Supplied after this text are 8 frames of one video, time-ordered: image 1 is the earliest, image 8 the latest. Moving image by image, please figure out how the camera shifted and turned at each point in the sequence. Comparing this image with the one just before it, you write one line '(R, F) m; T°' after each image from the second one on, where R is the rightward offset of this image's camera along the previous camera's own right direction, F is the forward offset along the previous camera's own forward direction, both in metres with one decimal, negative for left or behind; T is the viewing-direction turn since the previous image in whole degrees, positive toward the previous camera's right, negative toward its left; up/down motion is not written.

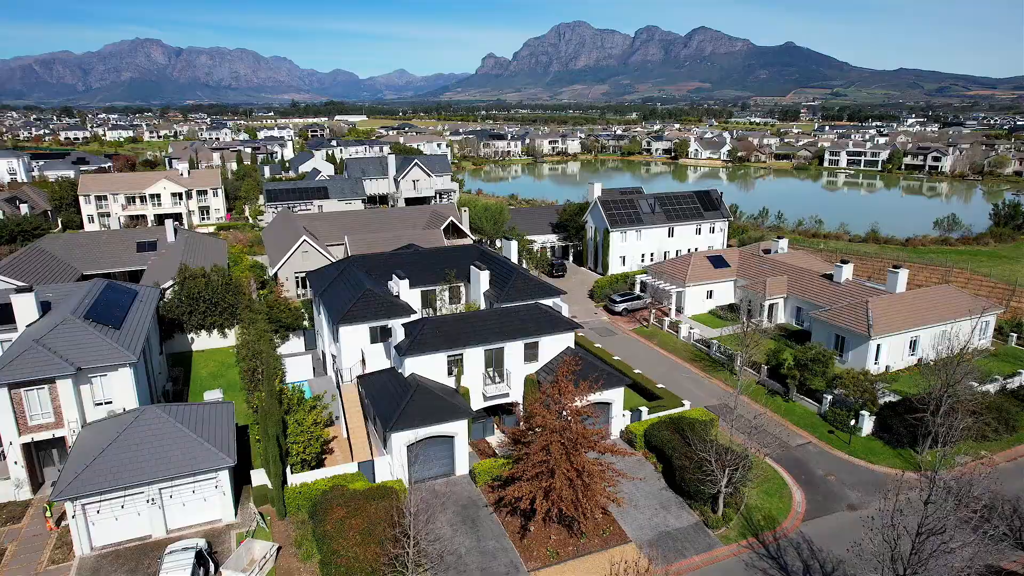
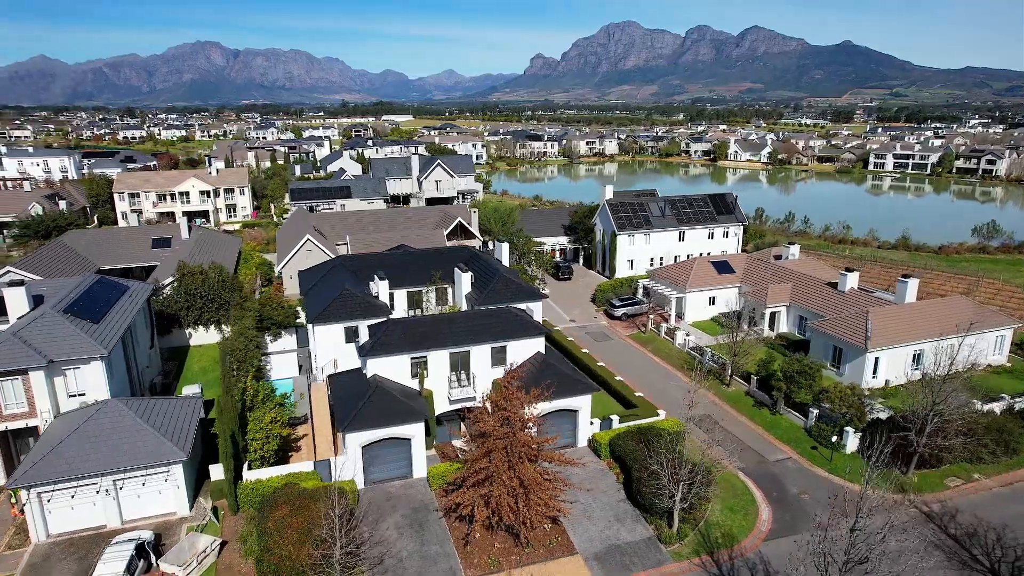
(+3.0, +0.4) m; -4°
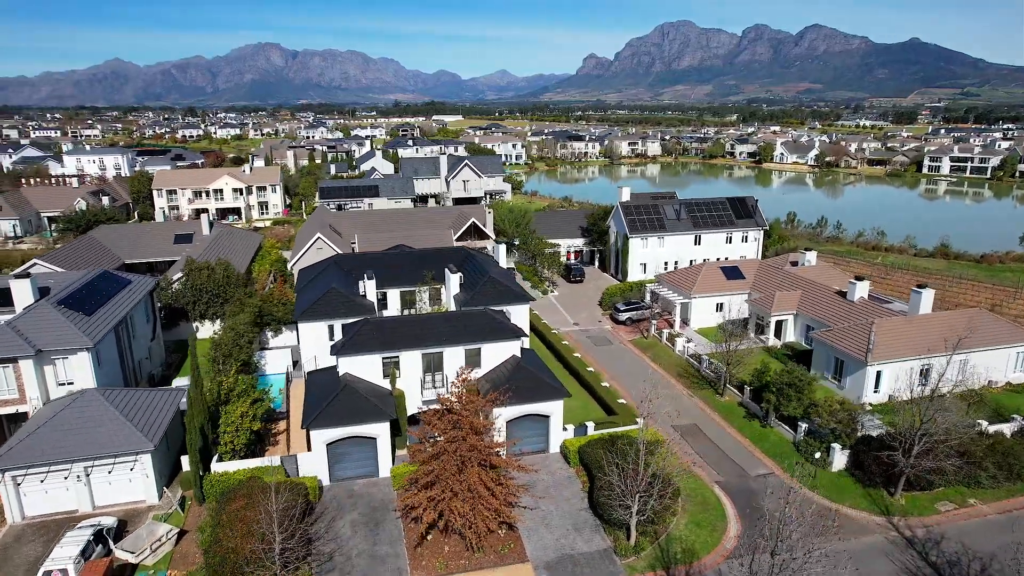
(+2.8, +0.3) m; -4°
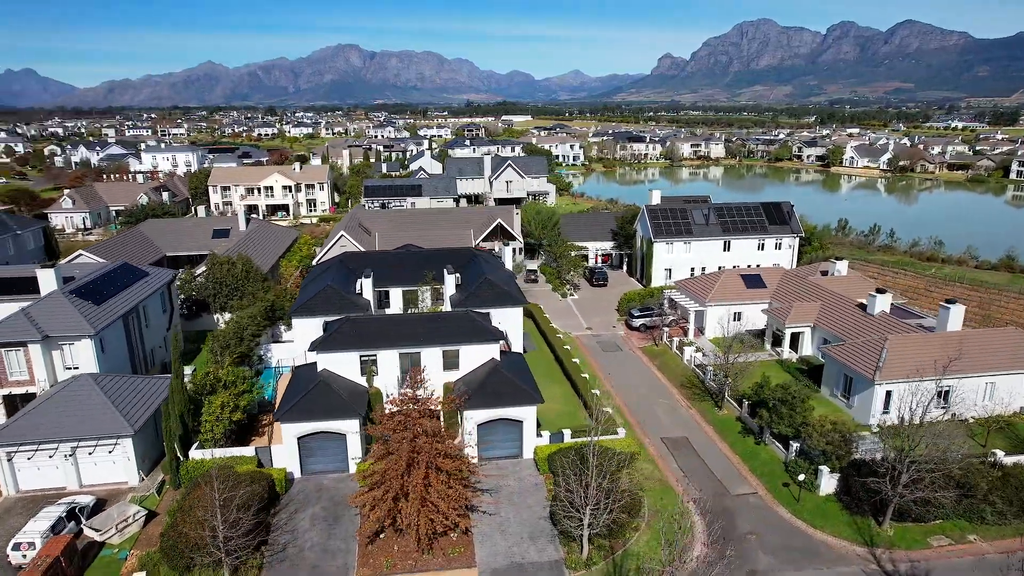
(+3.4, +0.4) m; -6°
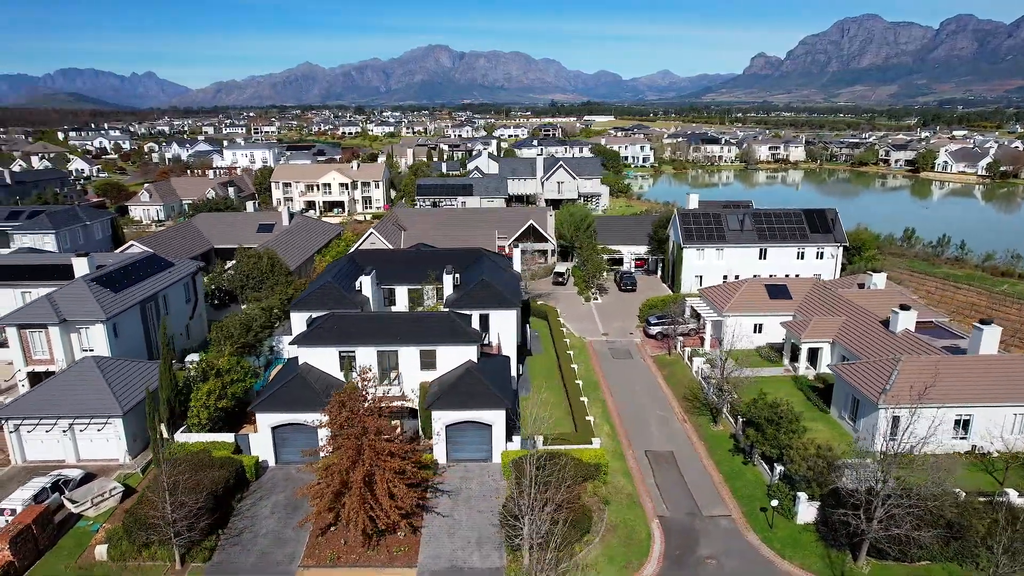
(+3.9, +0.4) m; -7°
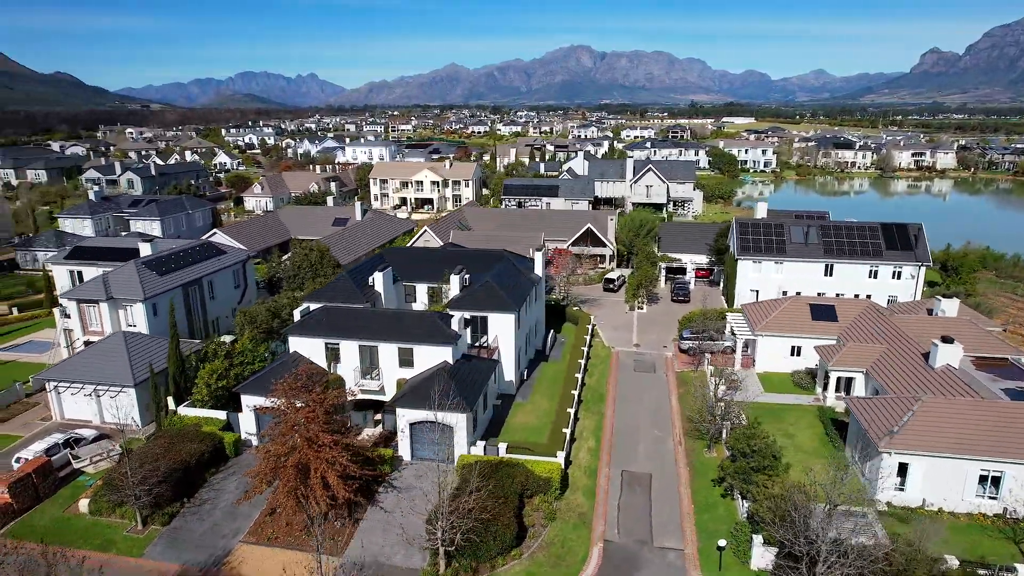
(+5.9, +0.9) m; -11°
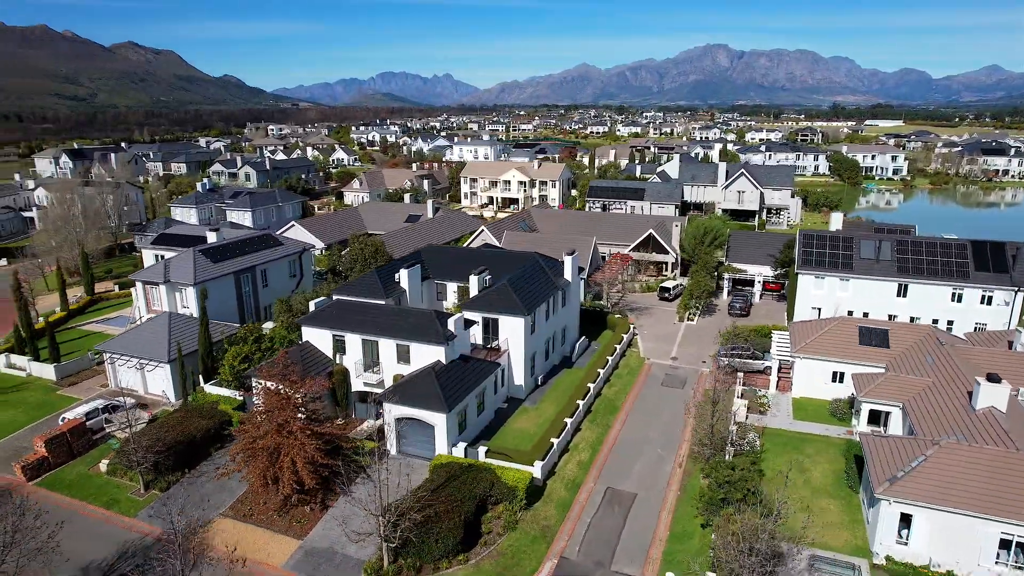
(+4.9, +0.7) m; -11°
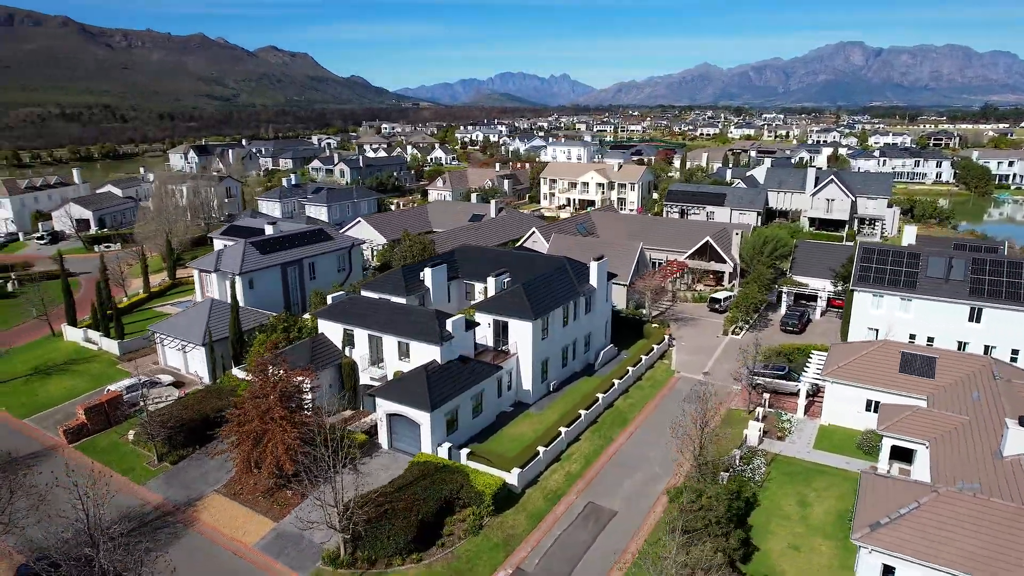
(+4.4, +0.6) m; -9°
